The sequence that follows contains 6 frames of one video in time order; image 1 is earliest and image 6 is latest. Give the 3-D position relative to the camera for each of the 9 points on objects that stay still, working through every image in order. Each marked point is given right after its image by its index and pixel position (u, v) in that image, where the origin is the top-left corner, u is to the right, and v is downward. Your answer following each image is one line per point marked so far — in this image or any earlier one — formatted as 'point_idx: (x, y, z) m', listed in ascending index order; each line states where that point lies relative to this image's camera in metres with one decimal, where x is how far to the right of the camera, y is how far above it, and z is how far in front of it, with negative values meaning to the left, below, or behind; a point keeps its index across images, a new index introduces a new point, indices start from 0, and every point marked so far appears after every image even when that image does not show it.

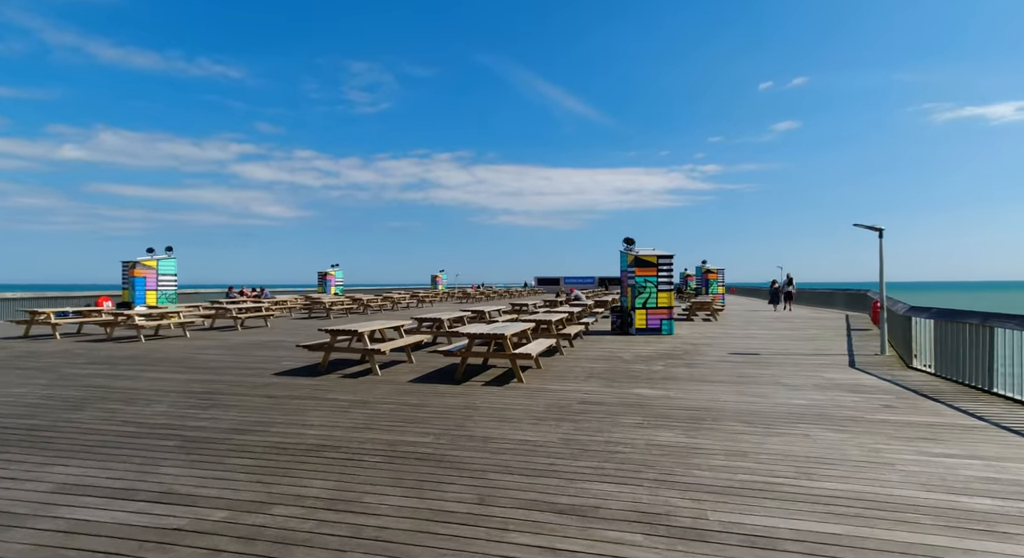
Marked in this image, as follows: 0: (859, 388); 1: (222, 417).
0: (+4.2, -1.3, +6.3) m
1: (-2.8, -1.3, +4.9) m
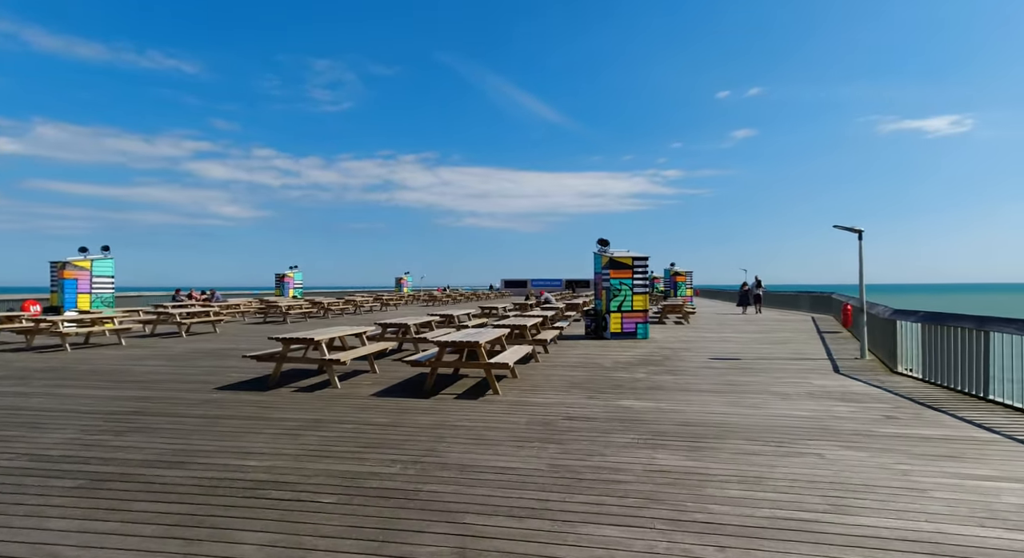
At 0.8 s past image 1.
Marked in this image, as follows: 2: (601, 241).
0: (+3.9, -1.3, +6.0) m
1: (-2.9, -1.3, +4.2) m
2: (+2.2, +0.9, +12.7) m
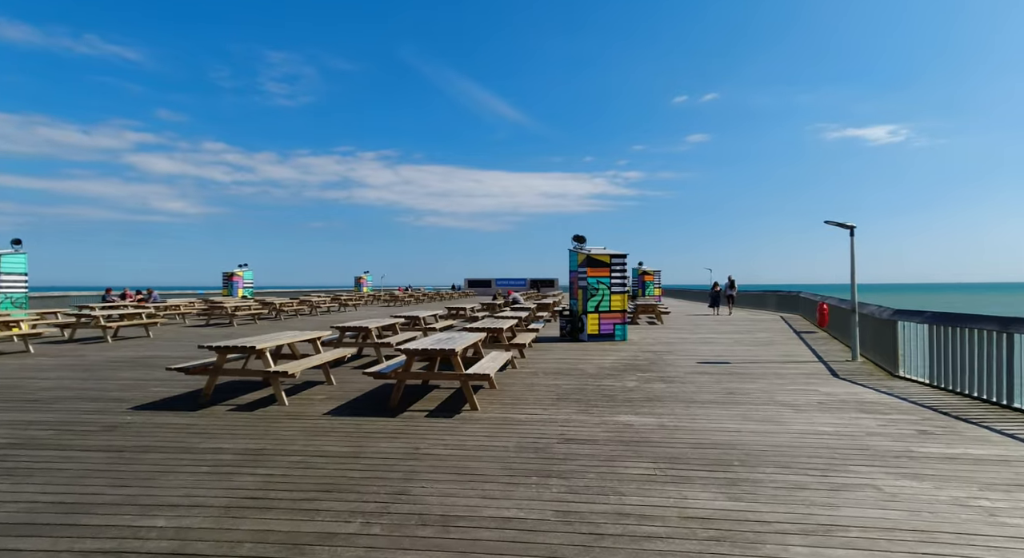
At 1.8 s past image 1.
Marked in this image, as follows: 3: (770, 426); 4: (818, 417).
0: (+3.7, -1.3, +5.5) m
1: (-3.0, -1.3, +3.1) m
2: (+1.5, +1.0, +12.0) m
3: (+2.3, -1.3, +4.7) m
4: (+3.0, -1.3, +5.0) m
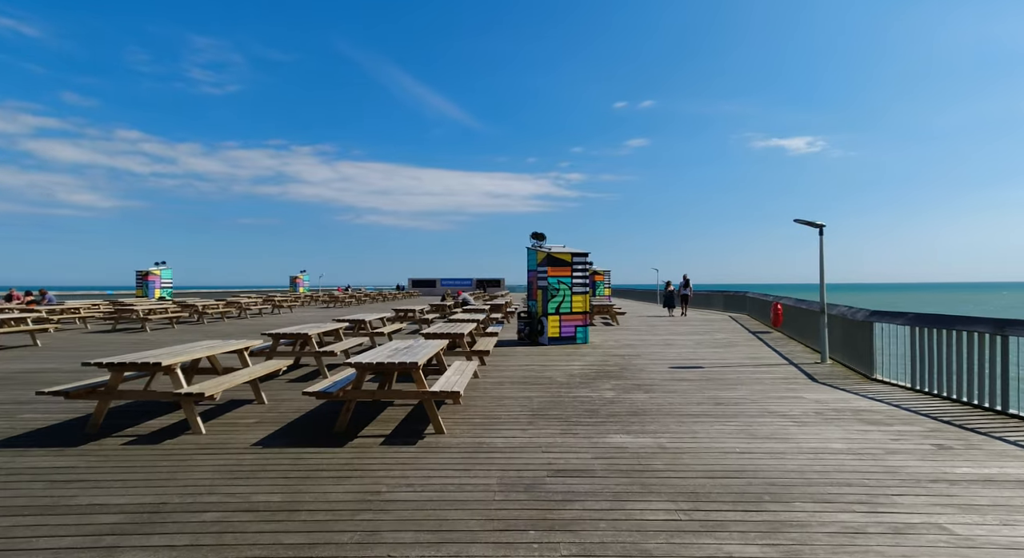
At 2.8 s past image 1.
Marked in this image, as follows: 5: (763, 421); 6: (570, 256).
0: (+3.5, -1.3, +5.1) m
1: (-3.0, -1.3, +2.0) m
2: (+0.5, +1.0, +11.3) m
3: (+2.1, -1.3, +4.1) m
4: (+2.7, -1.3, +4.5) m
5: (+2.3, -1.3, +4.8) m
6: (+1.2, +0.5, +11.0) m
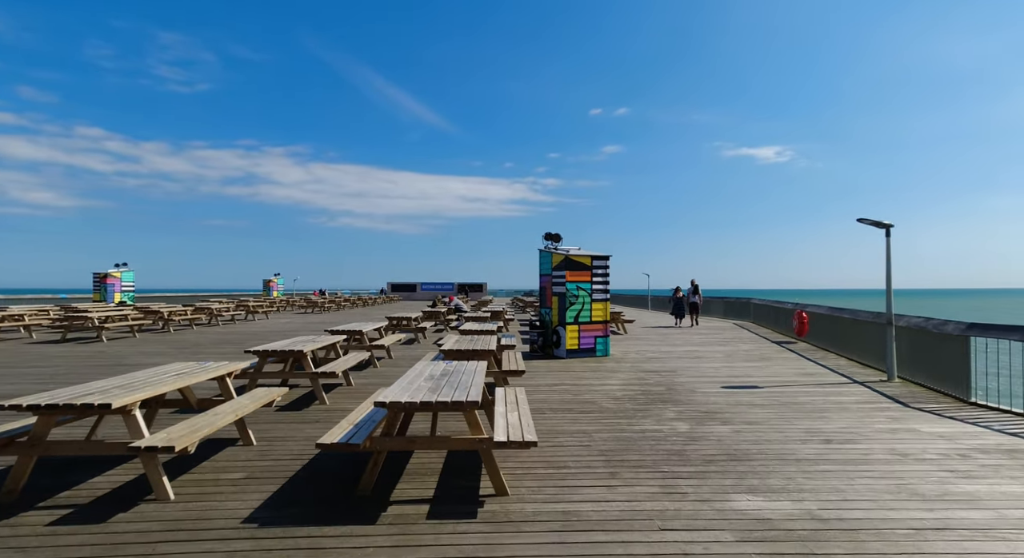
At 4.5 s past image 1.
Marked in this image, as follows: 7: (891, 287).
0: (+4.0, -1.4, +4.1) m
1: (-2.3, -1.3, +0.7) m
2: (+0.8, +0.9, +10.2) m
3: (+2.7, -1.4, +3.1) m
4: (+3.3, -1.4, +3.5) m
5: (+2.9, -1.4, +3.8) m
6: (+1.5, +0.4, +9.9) m
7: (+5.3, -0.1, +7.3) m
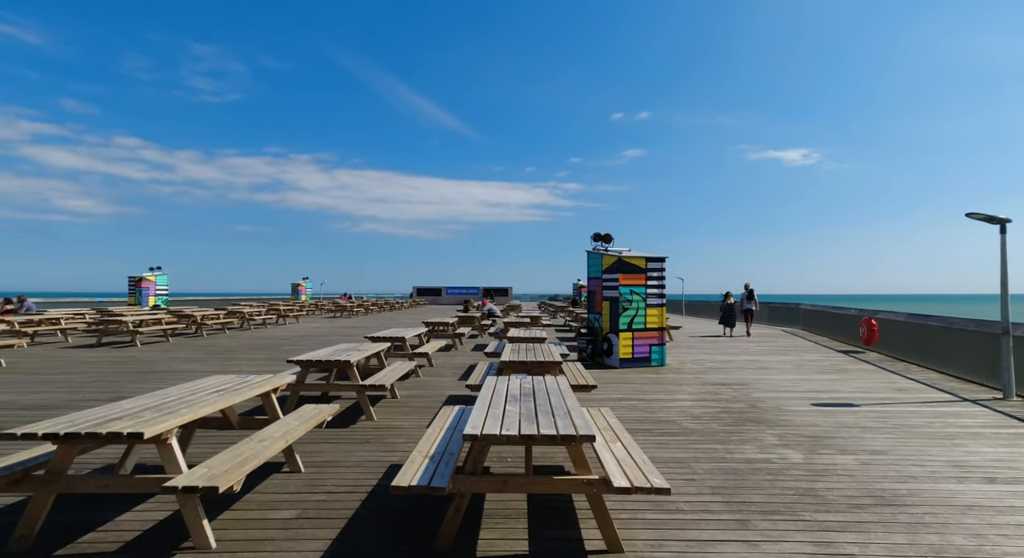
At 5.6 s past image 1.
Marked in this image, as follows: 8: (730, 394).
0: (+4.6, -1.4, +3.2) m
1: (-1.8, -1.3, +0.1) m
2: (+1.7, +0.8, +9.5) m
3: (+3.3, -1.4, +2.3) m
4: (+3.9, -1.4, +2.7) m
5: (+3.5, -1.4, +3.0) m
6: (+2.4, +0.3, +9.2) m
7: (+6.1, -0.2, +6.4) m
8: (+2.9, -1.5, +7.0) m
